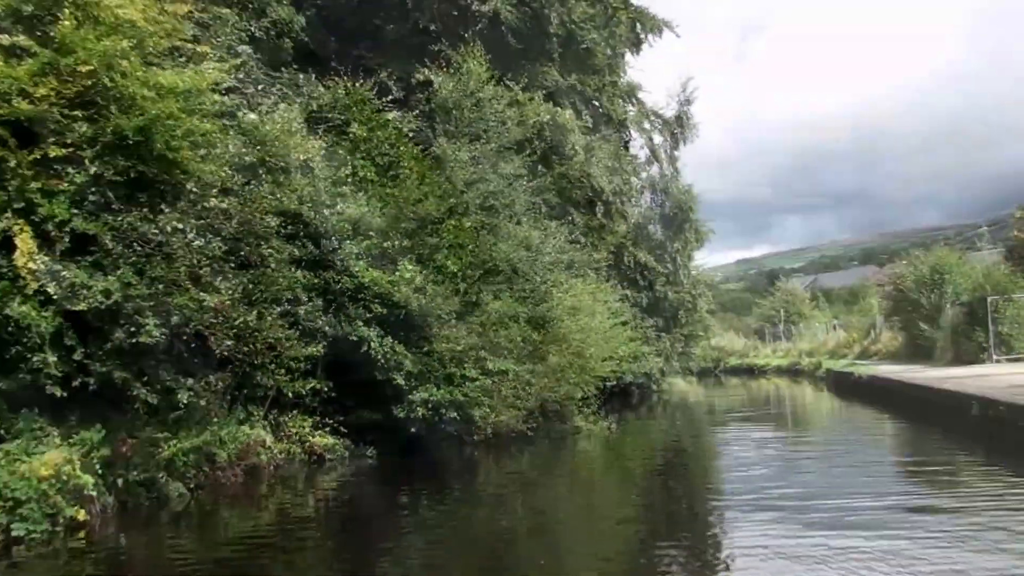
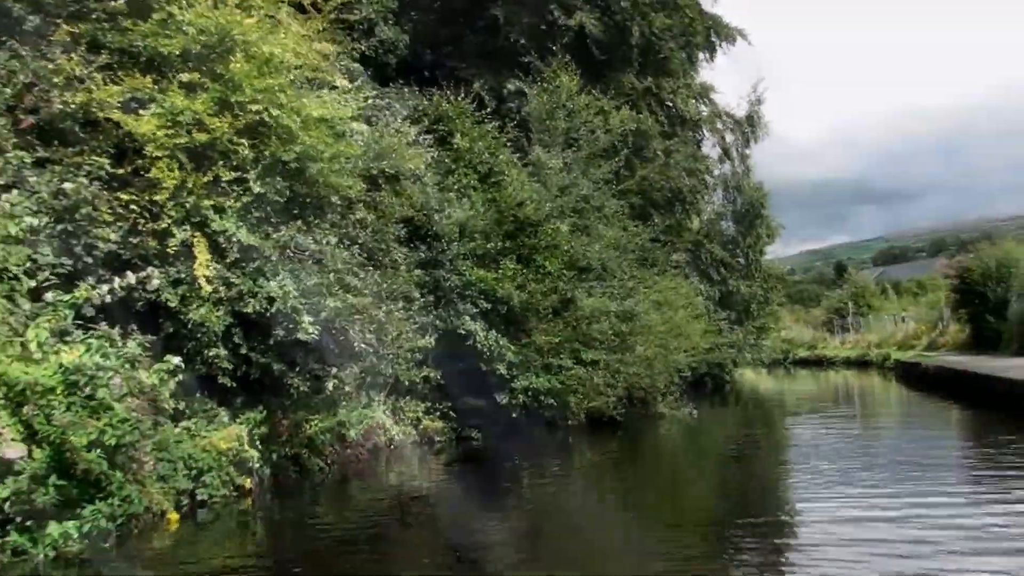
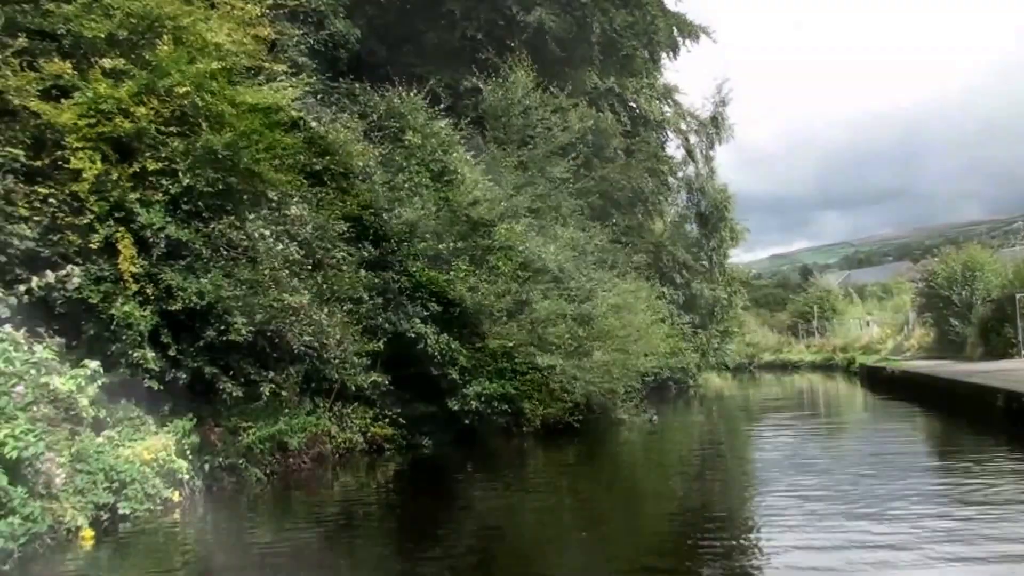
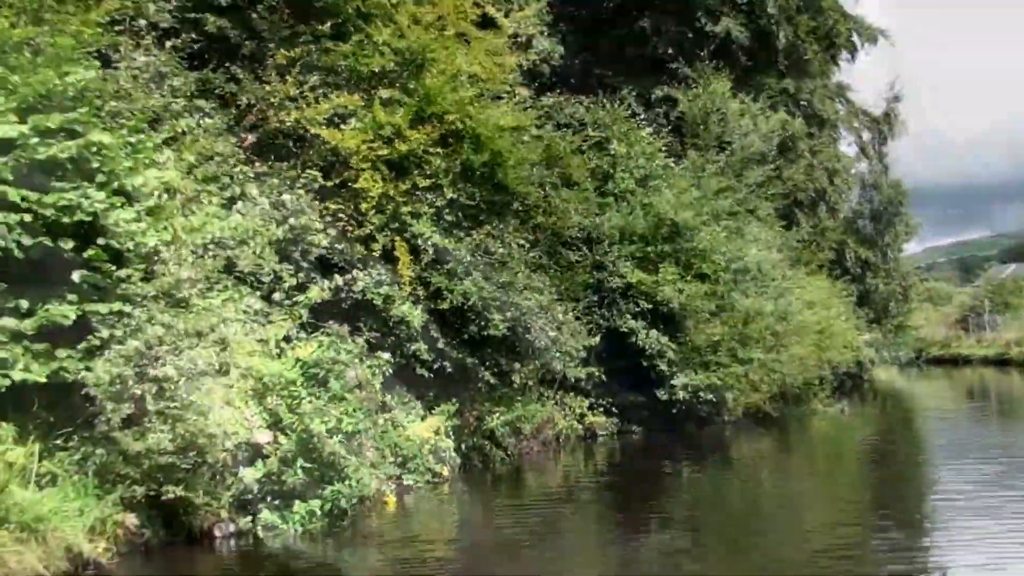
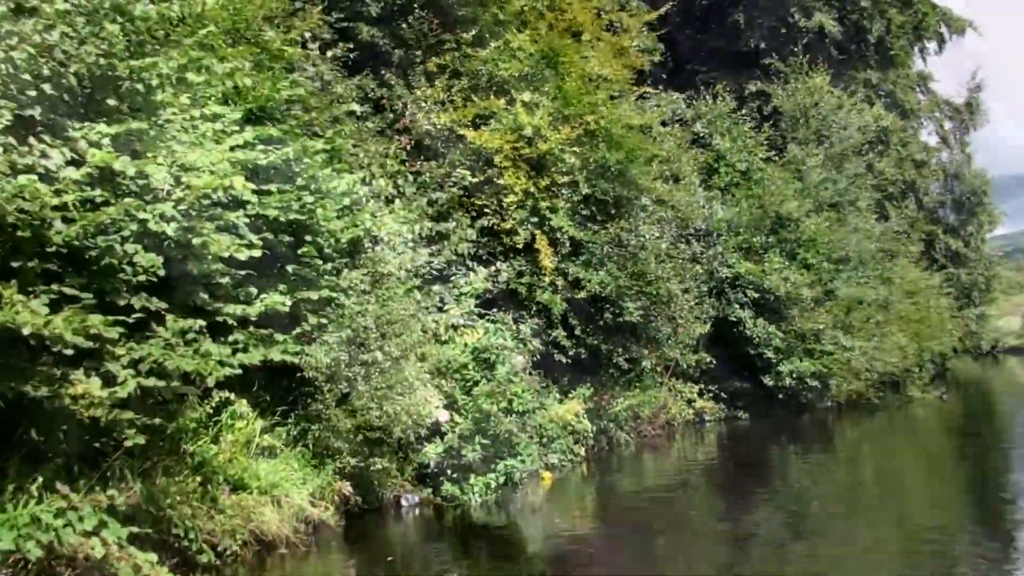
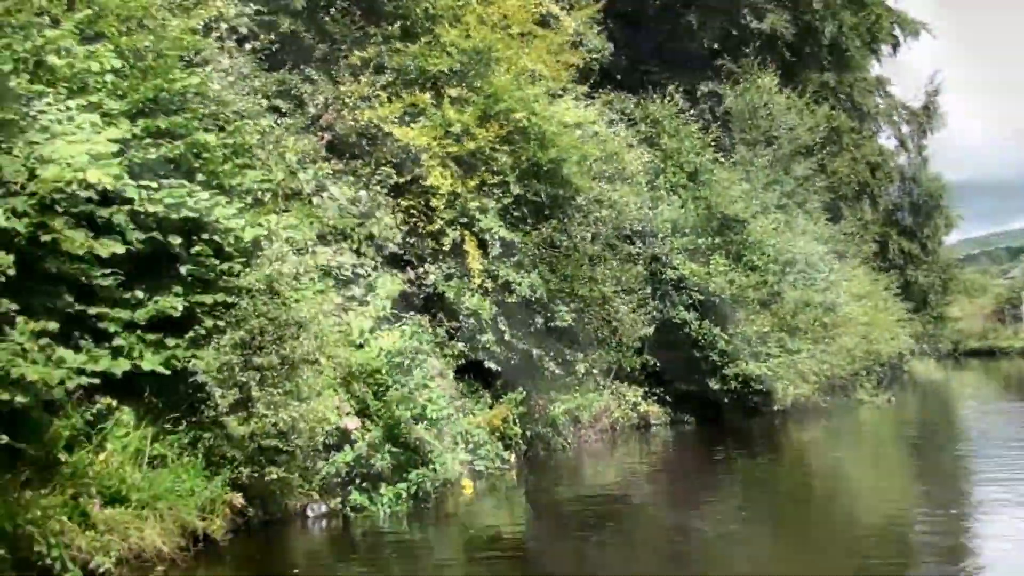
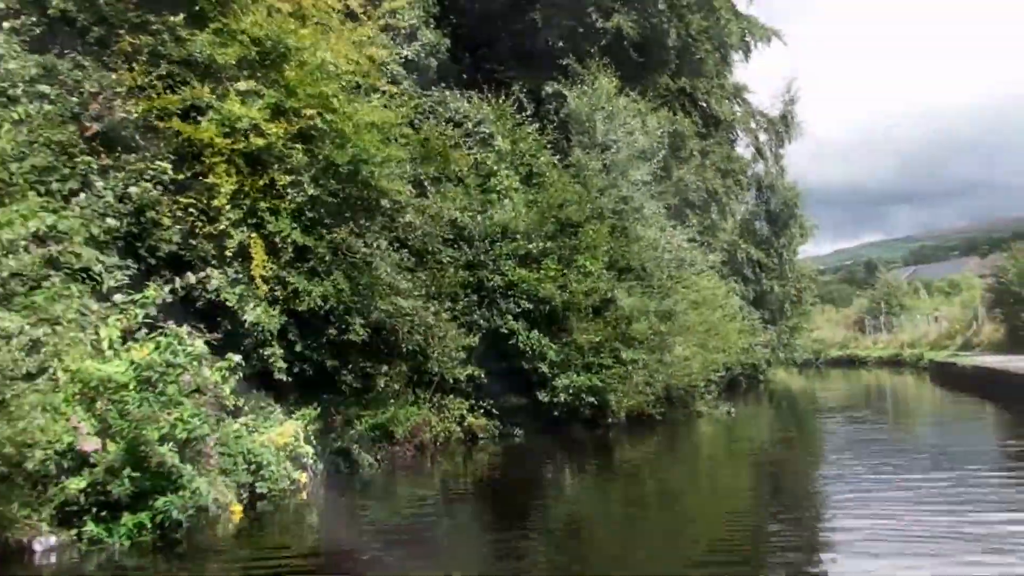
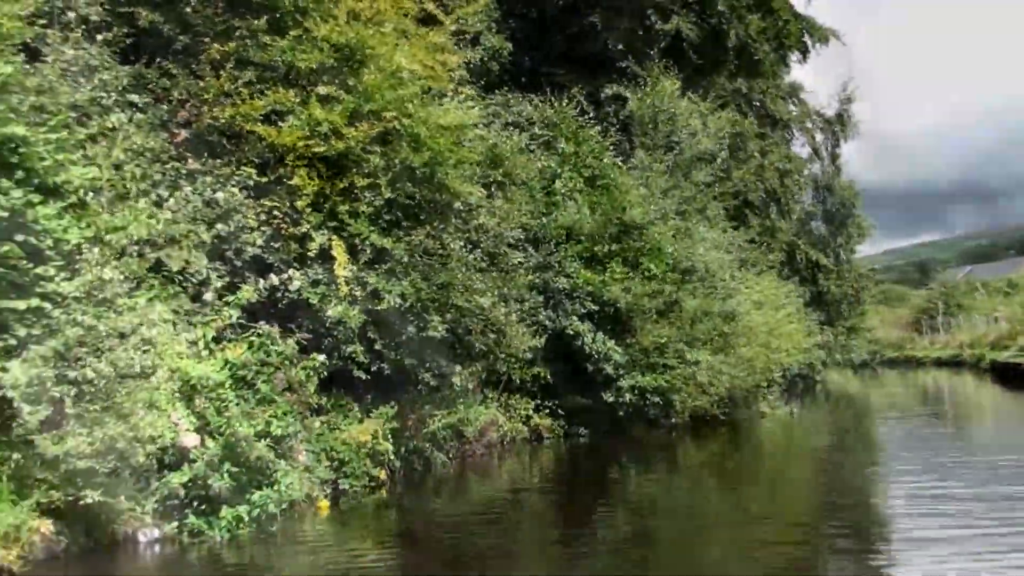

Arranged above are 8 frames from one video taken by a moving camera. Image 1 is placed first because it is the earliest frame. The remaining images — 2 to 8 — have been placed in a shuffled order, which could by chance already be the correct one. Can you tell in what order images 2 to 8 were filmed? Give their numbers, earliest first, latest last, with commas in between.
3, 2, 7, 8, 4, 6, 5
